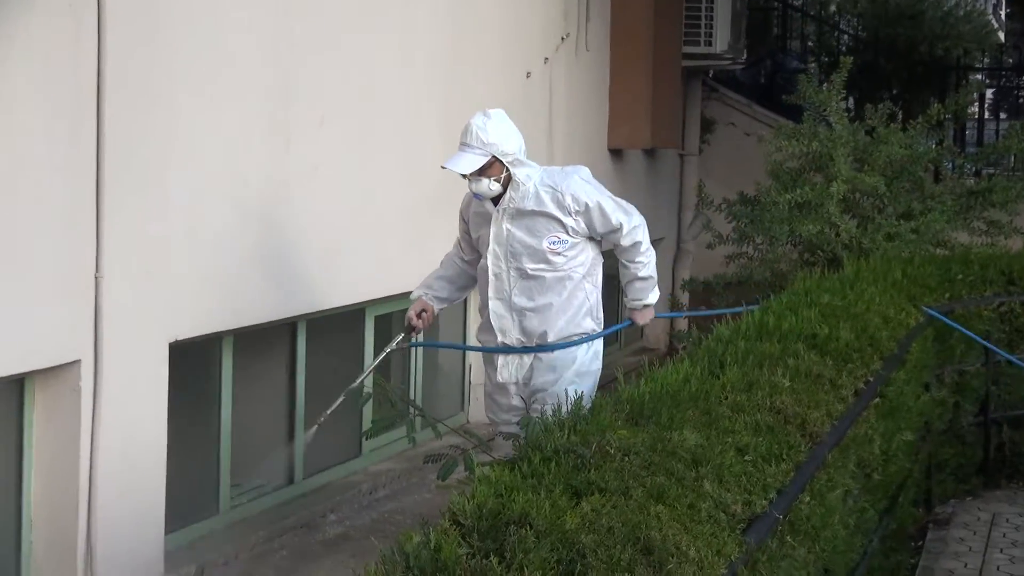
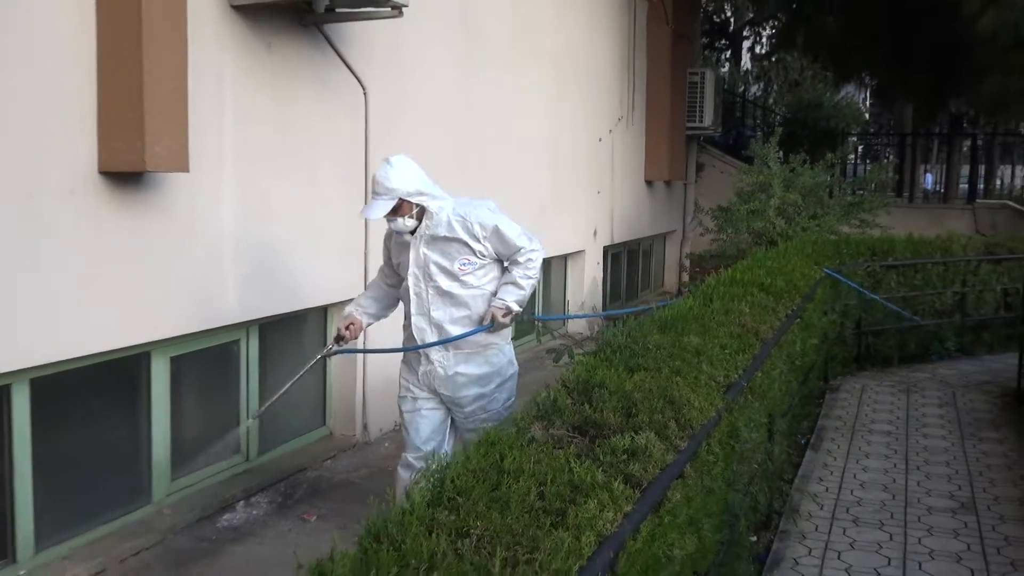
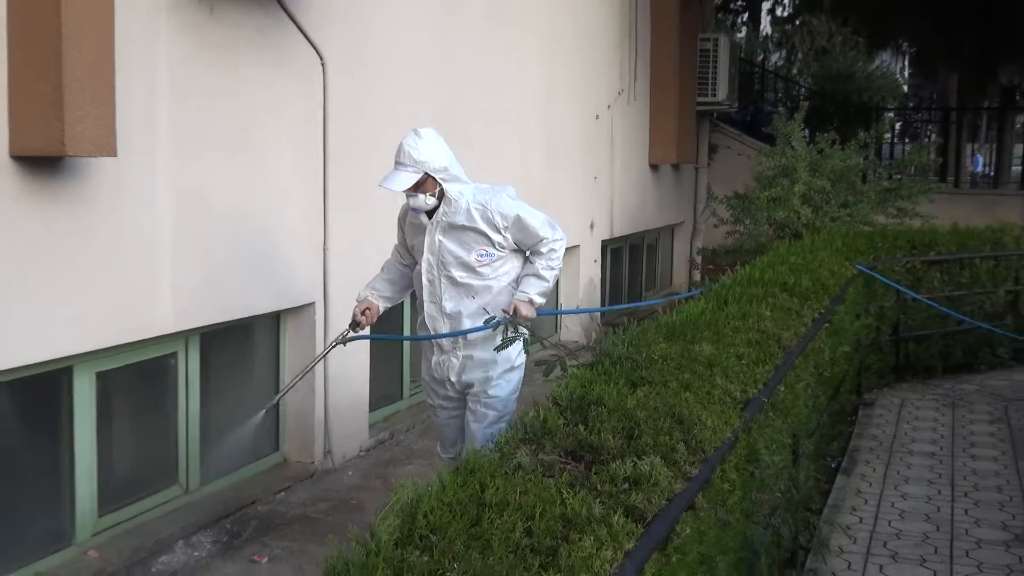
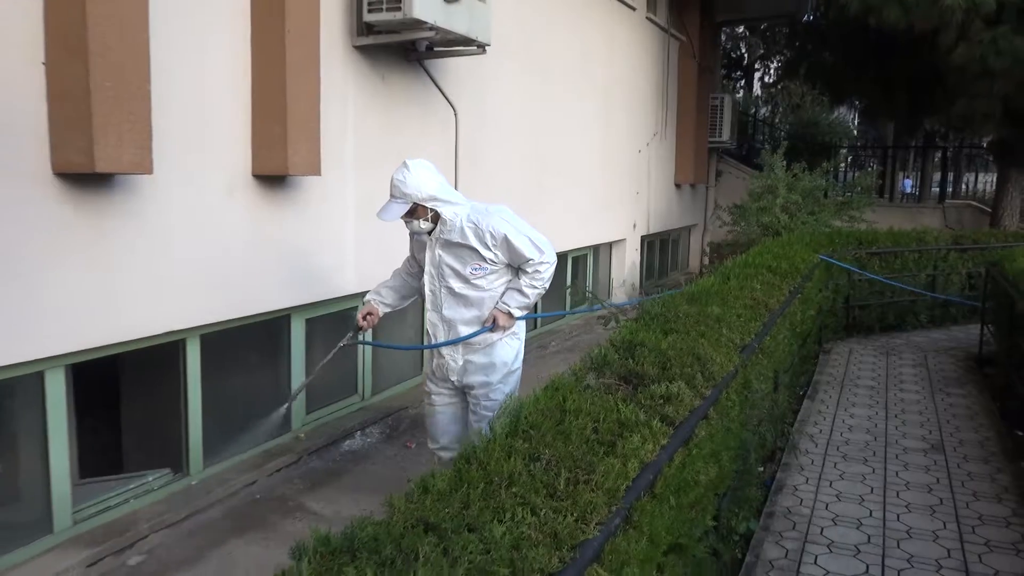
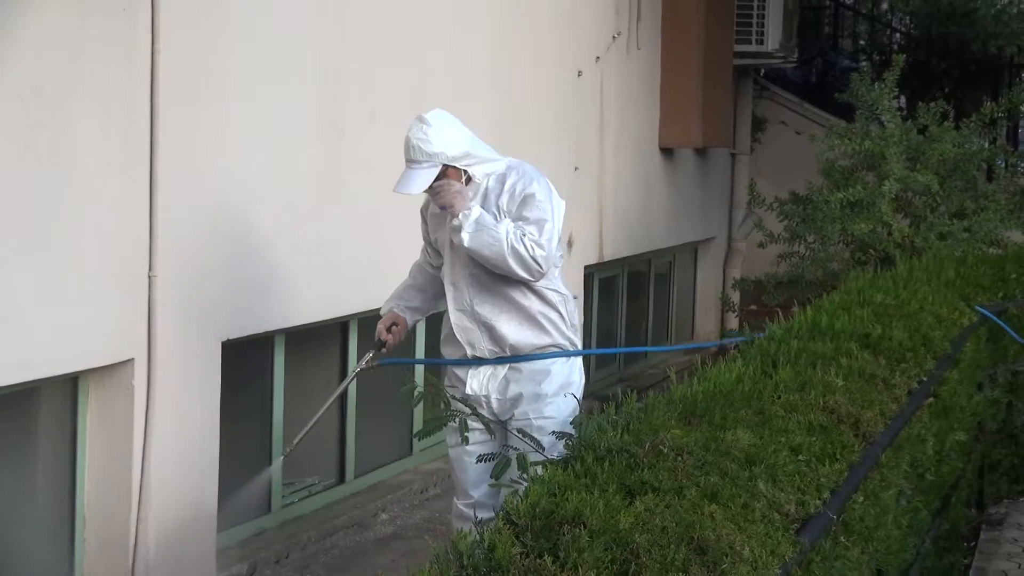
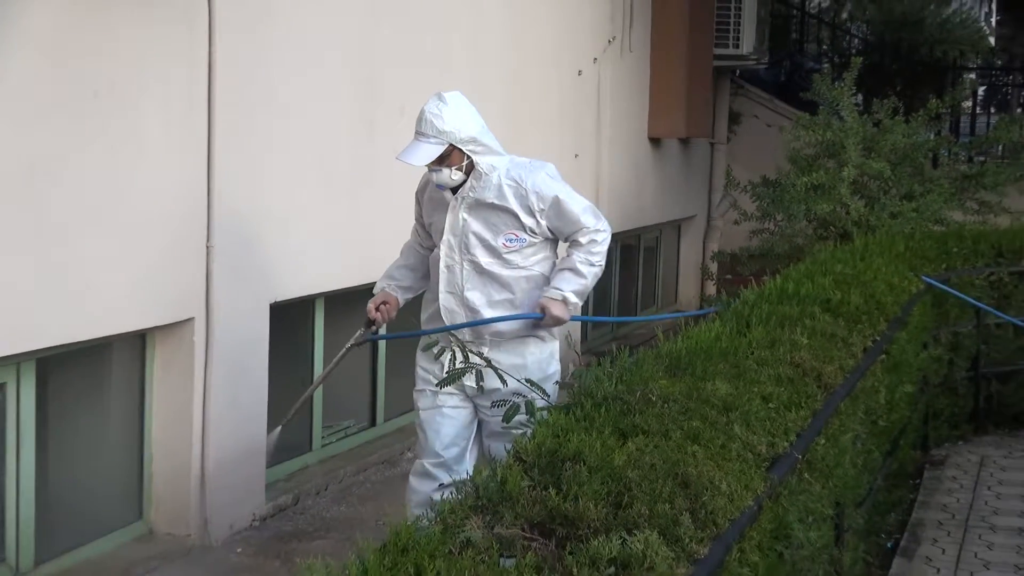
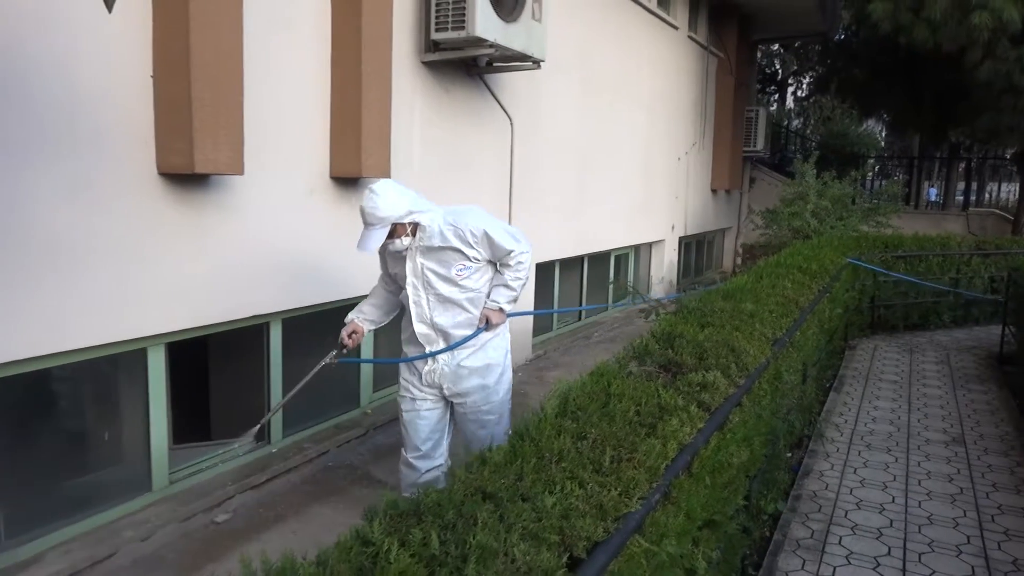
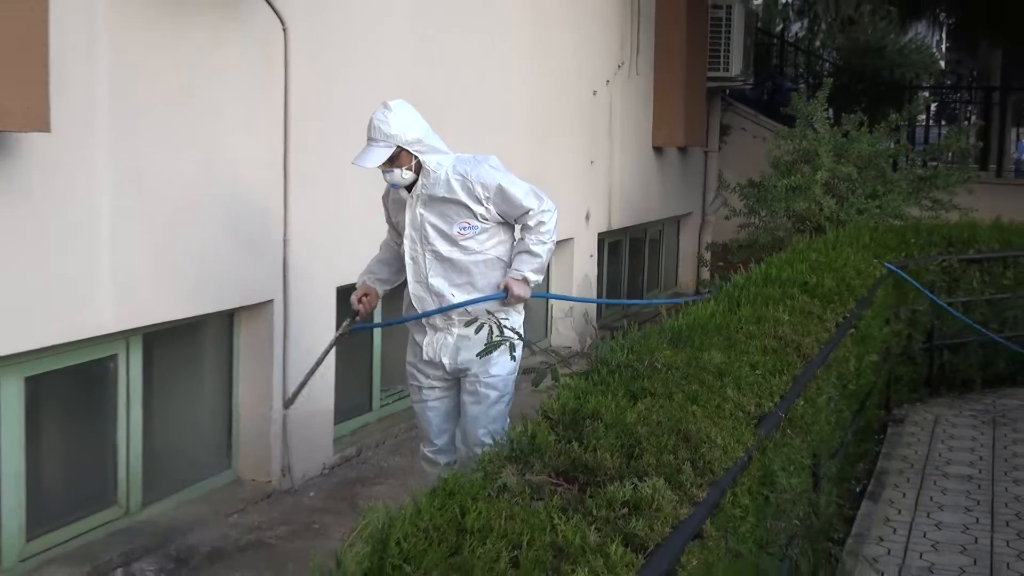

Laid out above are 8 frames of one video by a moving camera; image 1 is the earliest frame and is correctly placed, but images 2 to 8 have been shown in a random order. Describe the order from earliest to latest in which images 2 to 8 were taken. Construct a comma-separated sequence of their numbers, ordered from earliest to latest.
5, 6, 8, 3, 2, 4, 7
